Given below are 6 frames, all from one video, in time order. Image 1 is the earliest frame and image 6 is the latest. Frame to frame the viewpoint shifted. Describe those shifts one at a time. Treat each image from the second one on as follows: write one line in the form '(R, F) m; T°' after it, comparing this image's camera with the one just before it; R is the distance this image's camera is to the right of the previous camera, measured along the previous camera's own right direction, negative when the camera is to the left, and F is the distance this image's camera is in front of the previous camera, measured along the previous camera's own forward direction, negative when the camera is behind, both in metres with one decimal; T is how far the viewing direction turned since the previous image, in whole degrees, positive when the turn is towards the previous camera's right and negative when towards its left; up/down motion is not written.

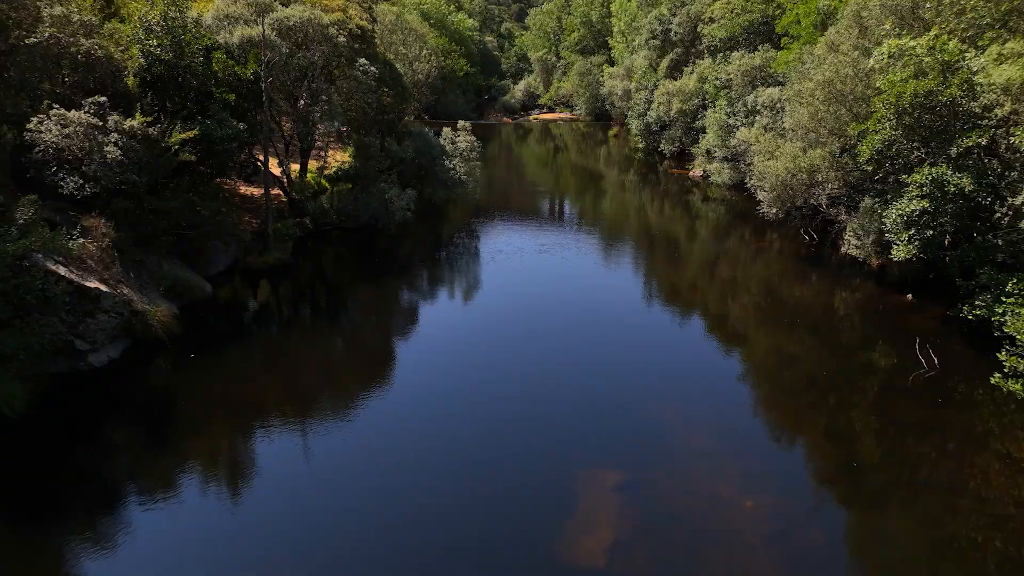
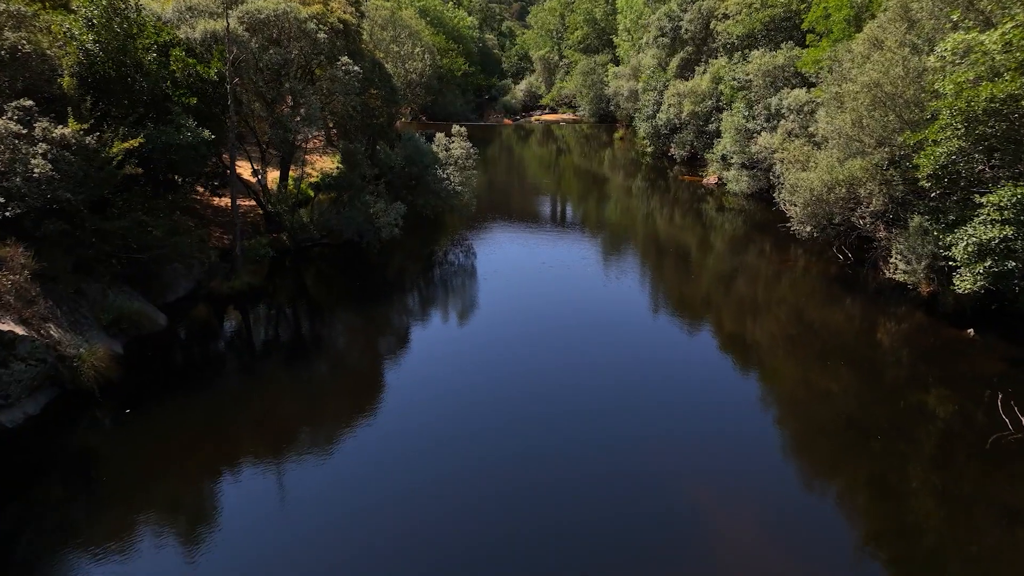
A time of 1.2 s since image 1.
(+0.1, +2.8) m; 0°
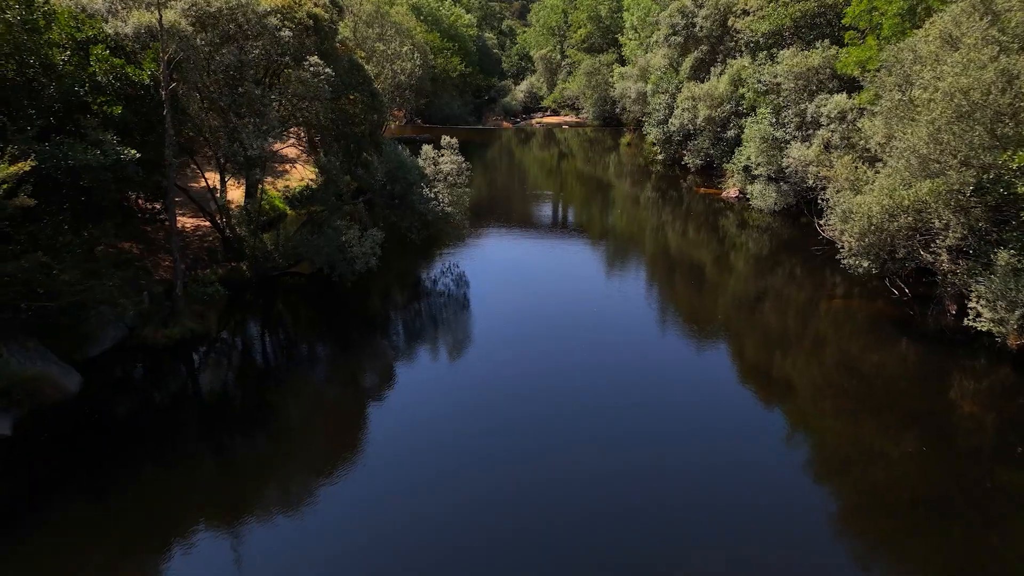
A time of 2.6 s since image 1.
(+0.1, +3.7) m; 0°
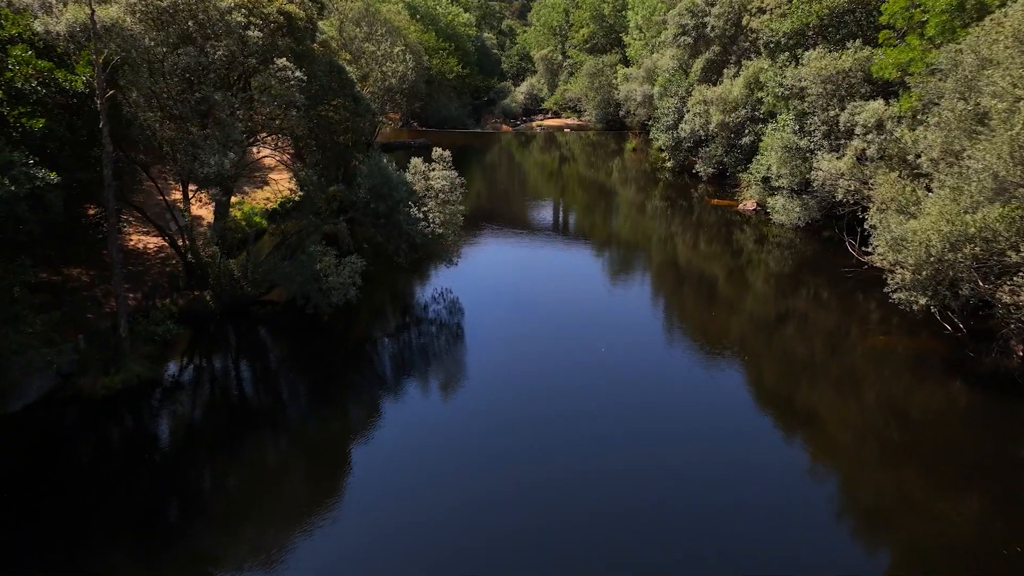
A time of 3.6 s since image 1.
(0.0, +2.6) m; 0°
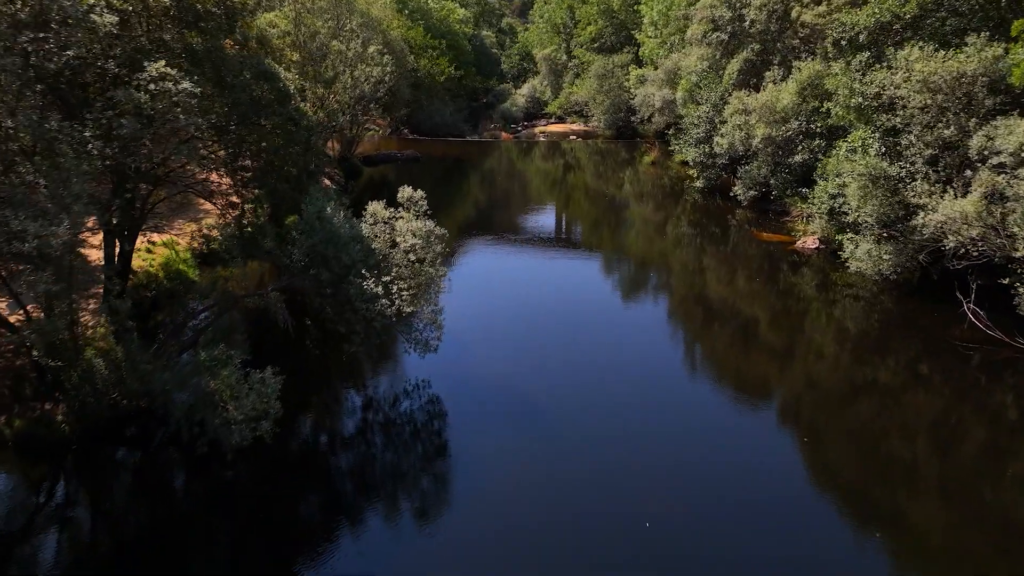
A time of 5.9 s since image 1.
(-0.1, +6.4) m; 0°
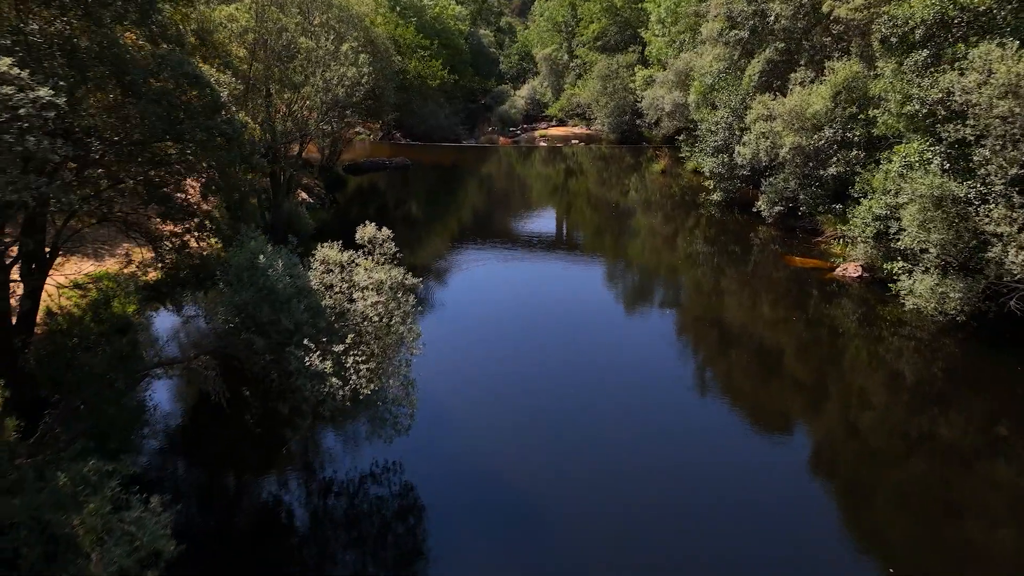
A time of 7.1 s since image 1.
(+0.2, +3.4) m; 0°
